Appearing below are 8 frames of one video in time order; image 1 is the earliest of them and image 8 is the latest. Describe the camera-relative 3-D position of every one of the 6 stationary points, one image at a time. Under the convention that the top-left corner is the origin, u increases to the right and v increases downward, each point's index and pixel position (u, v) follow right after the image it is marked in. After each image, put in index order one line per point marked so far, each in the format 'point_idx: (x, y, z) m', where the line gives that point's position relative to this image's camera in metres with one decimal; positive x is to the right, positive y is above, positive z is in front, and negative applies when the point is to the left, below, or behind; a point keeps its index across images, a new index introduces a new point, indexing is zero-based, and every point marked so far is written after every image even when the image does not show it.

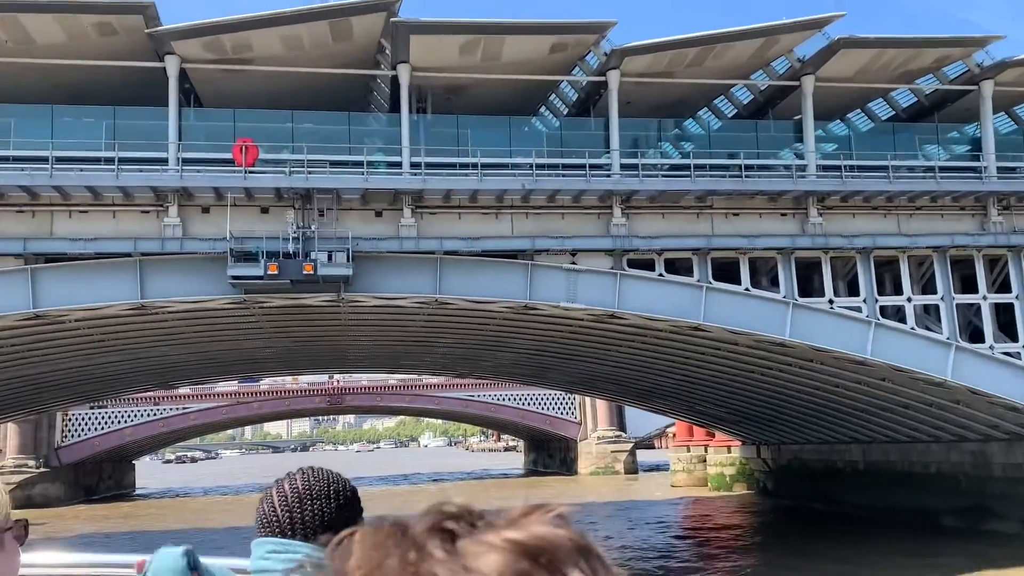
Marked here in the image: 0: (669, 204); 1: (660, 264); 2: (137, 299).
0: (+3.3, +1.8, +18.7) m
1: (+3.1, +0.5, +18.9) m
2: (-7.0, -0.2, +16.8) m
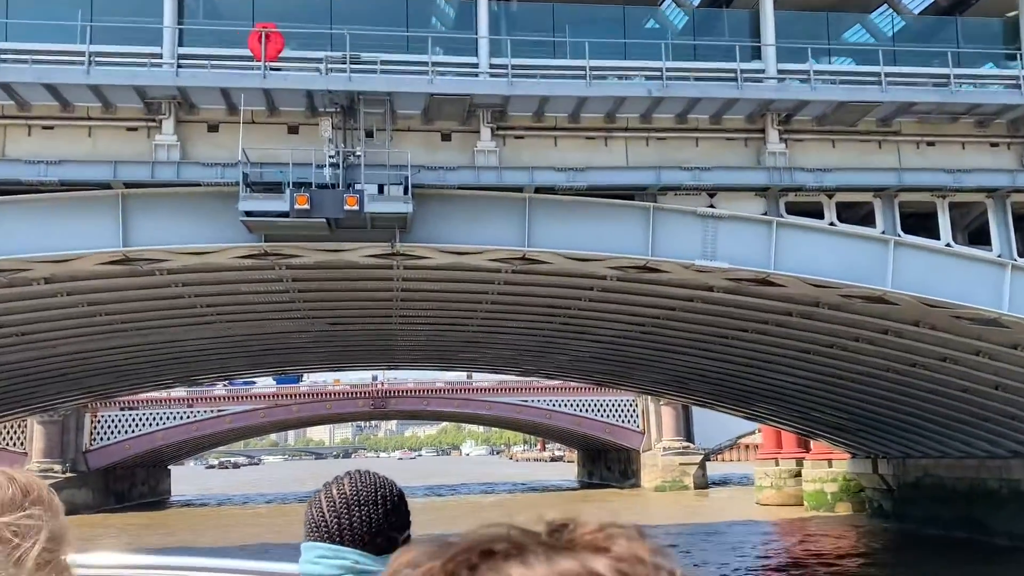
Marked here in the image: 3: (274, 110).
0: (+5.0, +2.5, +13.6) m
1: (+4.9, +1.2, +13.8) m
2: (-5.4, +0.5, +12.2) m
3: (-3.4, +2.5, +12.7) m
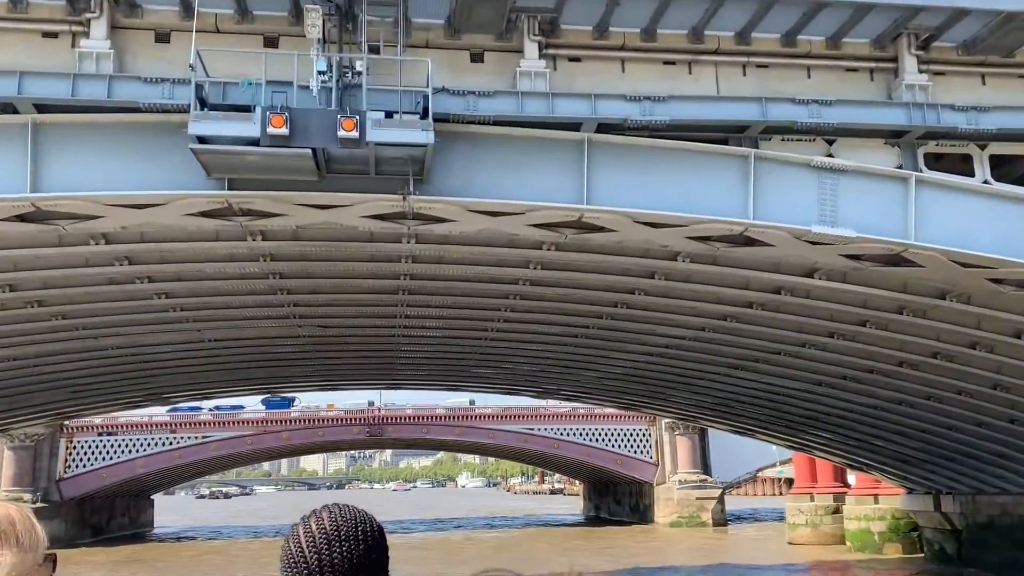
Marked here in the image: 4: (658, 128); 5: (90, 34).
0: (+5.6, +2.7, +10.3) m
1: (+5.5, +1.4, +10.5) m
2: (-4.8, +0.9, +8.8) m
3: (-2.8, +2.9, +9.3) m
4: (+1.6, +1.7, +9.6) m
5: (-4.2, +2.5, +9.0) m
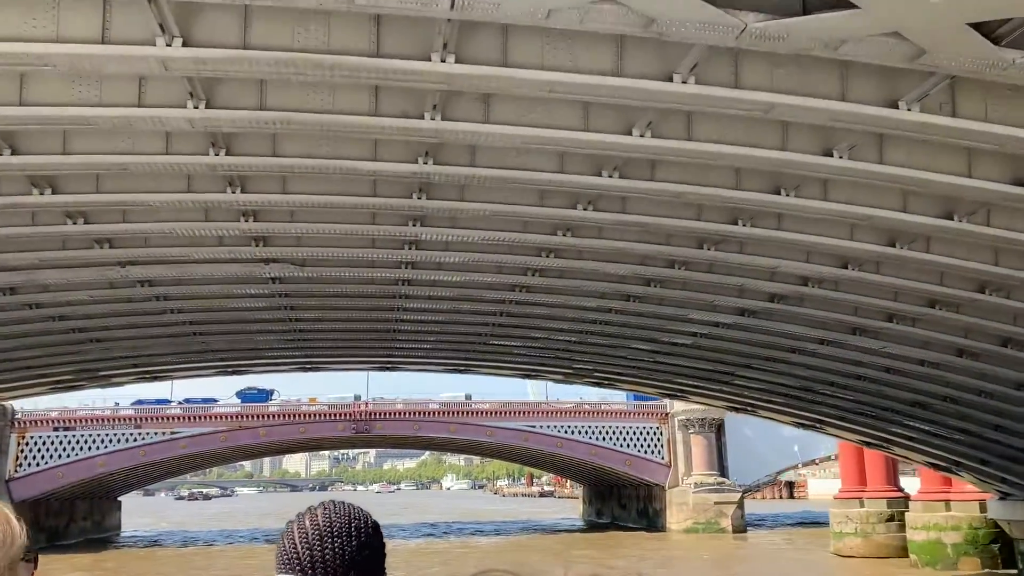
0: (+6.4, +3.7, +5.6) m
1: (+6.3, +2.5, +5.8) m
2: (-3.9, +2.0, +3.9) m
3: (-1.9, +4.0, +4.5) m
4: (+2.4, +2.8, +4.9) m
5: (-3.4, +3.6, +4.2) m
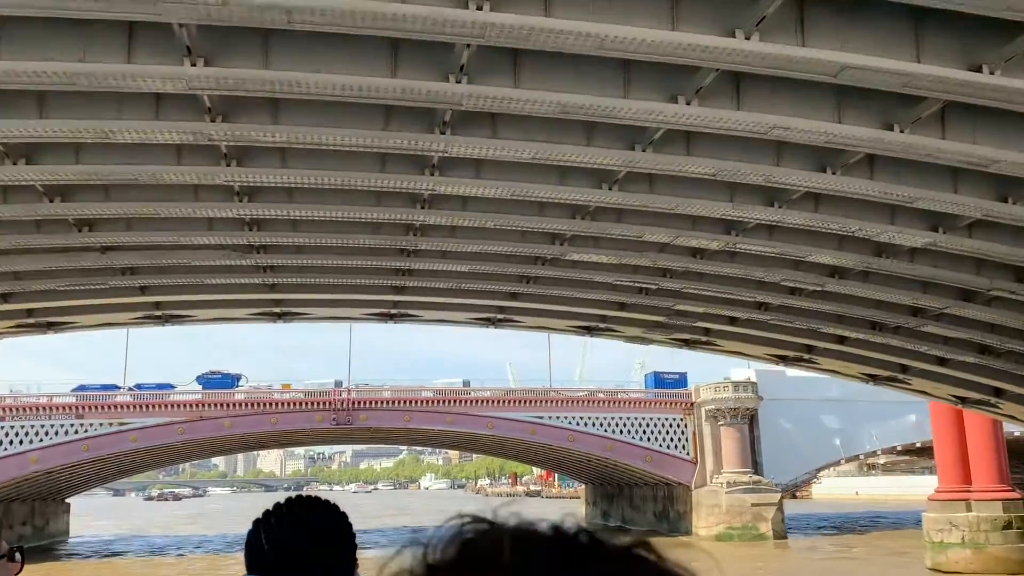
0: (+7.9, +5.2, -0.8) m
1: (+7.7, +3.9, -0.7) m
2: (-2.5, +3.6, -2.9) m
3: (-0.5, +5.5, -2.2) m
4: (+3.9, +4.3, -1.7) m
5: (-1.9, +5.2, -2.6) m
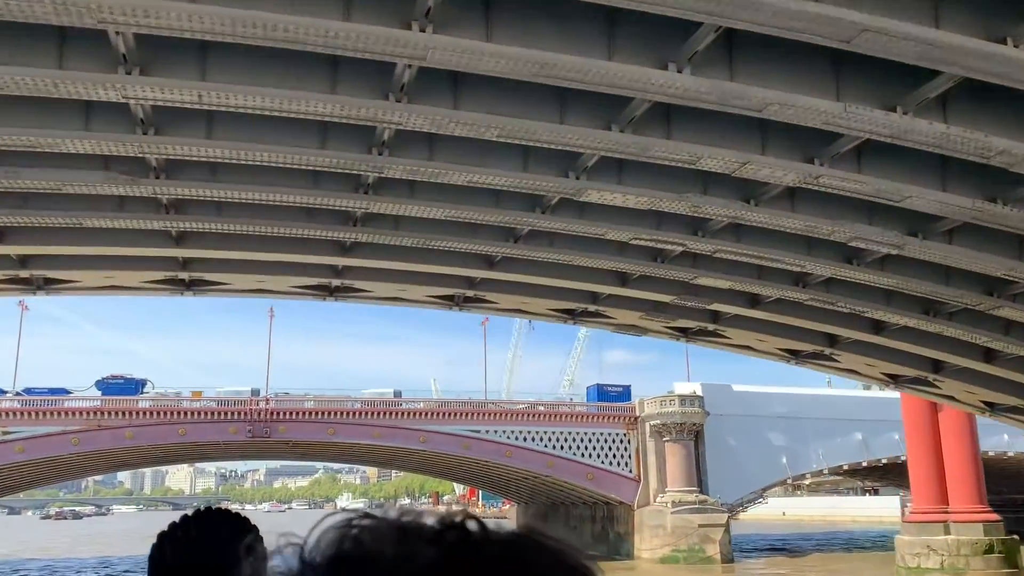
0: (+8.9, +5.7, -2.8) m
1: (+8.7, +4.5, -2.8) m
2: (-1.2, +4.4, -5.8) m
3: (+0.8, +6.3, -4.9) m
4: (+5.0, +4.9, -4.1) m
5: (-0.7, +6.0, -5.4) m
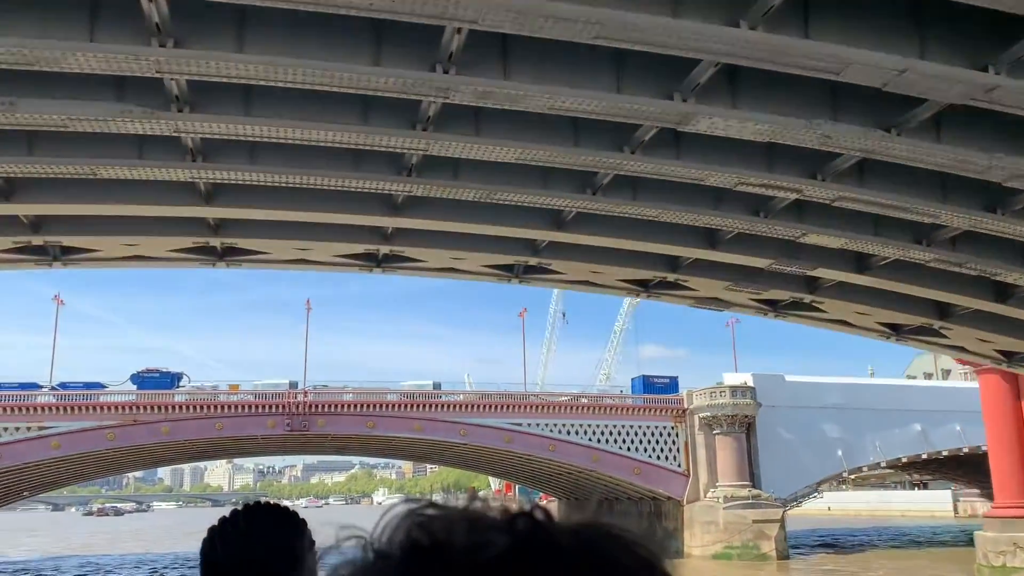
0: (+9.2, +6.2, -4.6) m
1: (+9.0, +4.9, -4.5) m
2: (-1.1, +4.7, -7.1) m
3: (+0.9, +6.6, -6.3) m
4: (+5.2, +5.3, -5.7) m
5: (-0.5, +6.3, -6.8) m
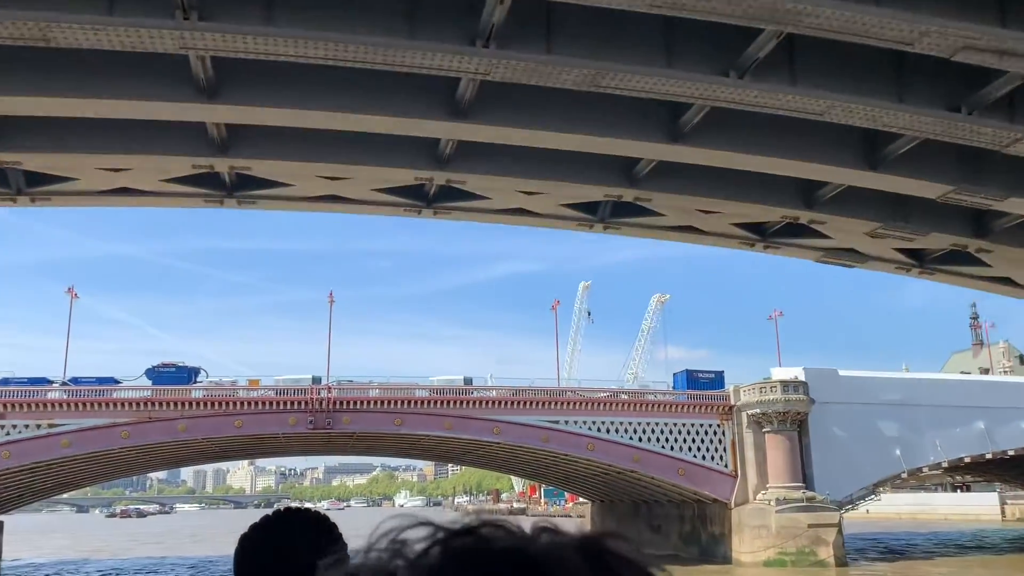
0: (+9.6, +6.8, -7.2) m
1: (+9.5, +5.5, -7.1) m
2: (-0.7, +5.3, -9.5) m
3: (+1.4, +7.2, -8.7) m
4: (+5.7, +5.9, -8.2) m
5: (-0.1, +6.9, -9.2) m
